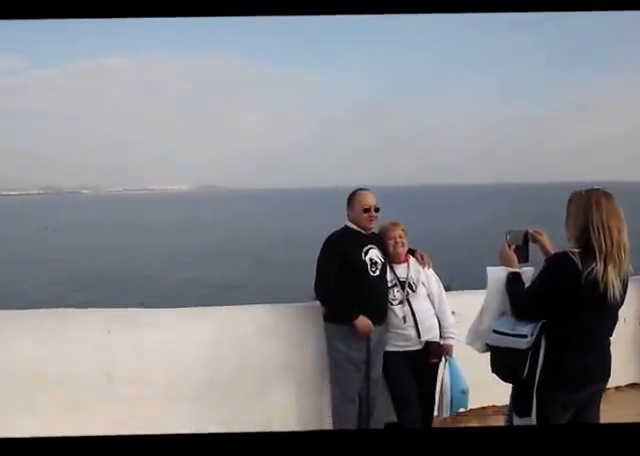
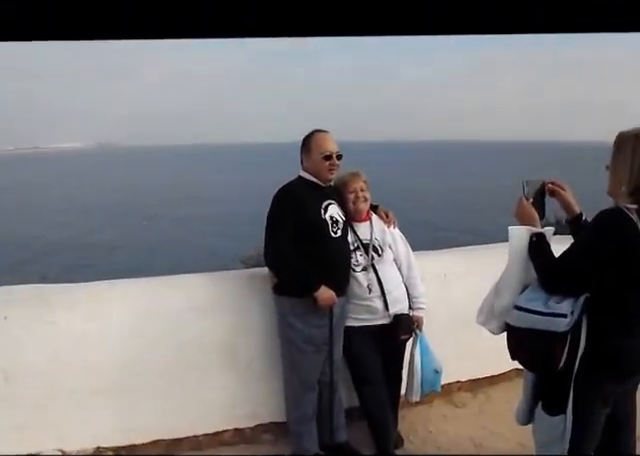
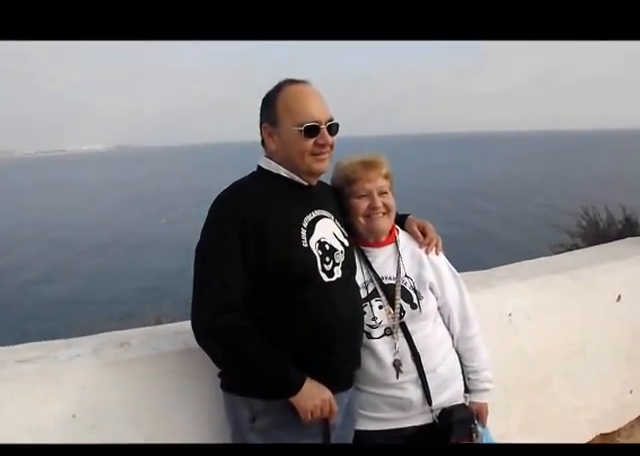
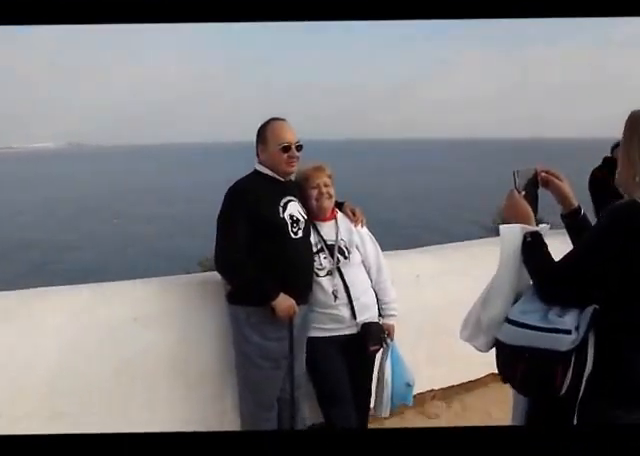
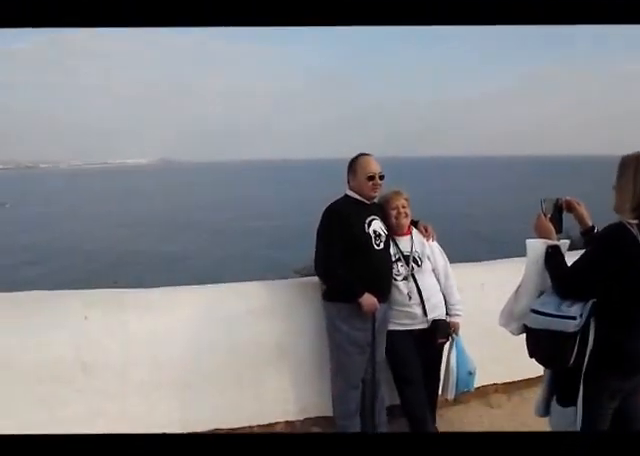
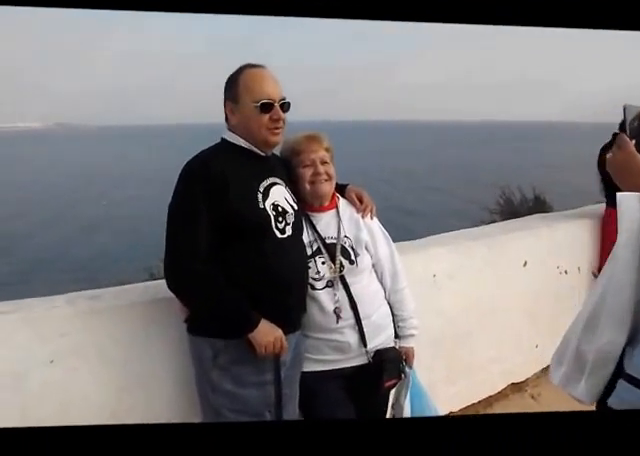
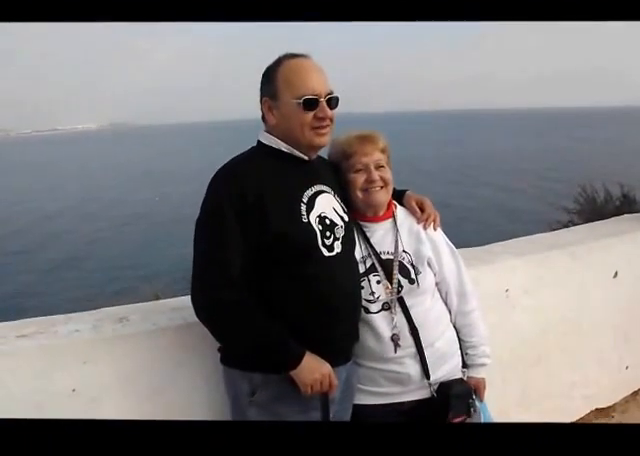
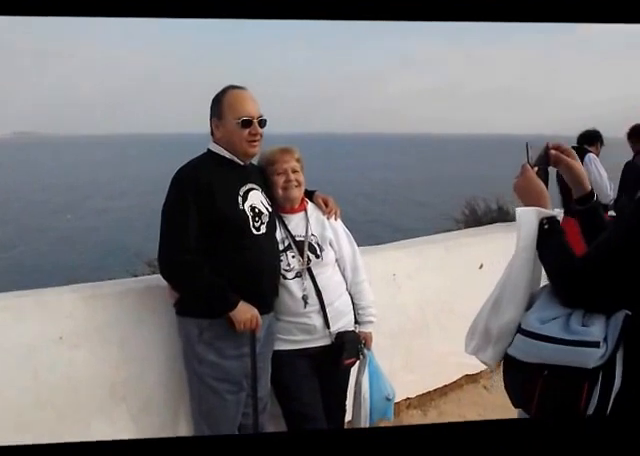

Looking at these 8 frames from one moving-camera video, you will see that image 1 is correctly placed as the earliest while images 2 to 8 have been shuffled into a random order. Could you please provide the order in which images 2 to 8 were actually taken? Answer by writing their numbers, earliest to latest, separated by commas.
5, 2, 4, 8, 6, 7, 3
